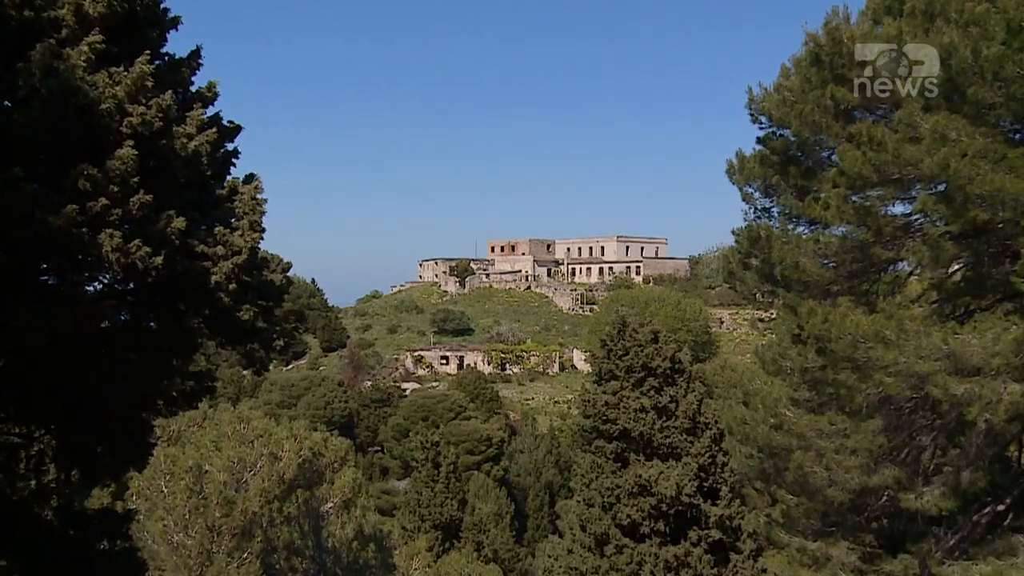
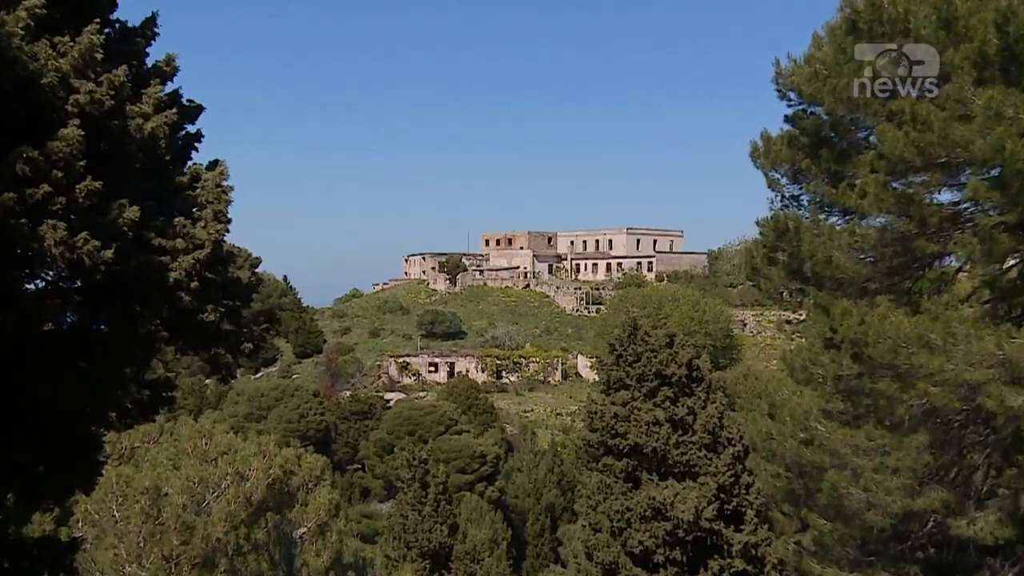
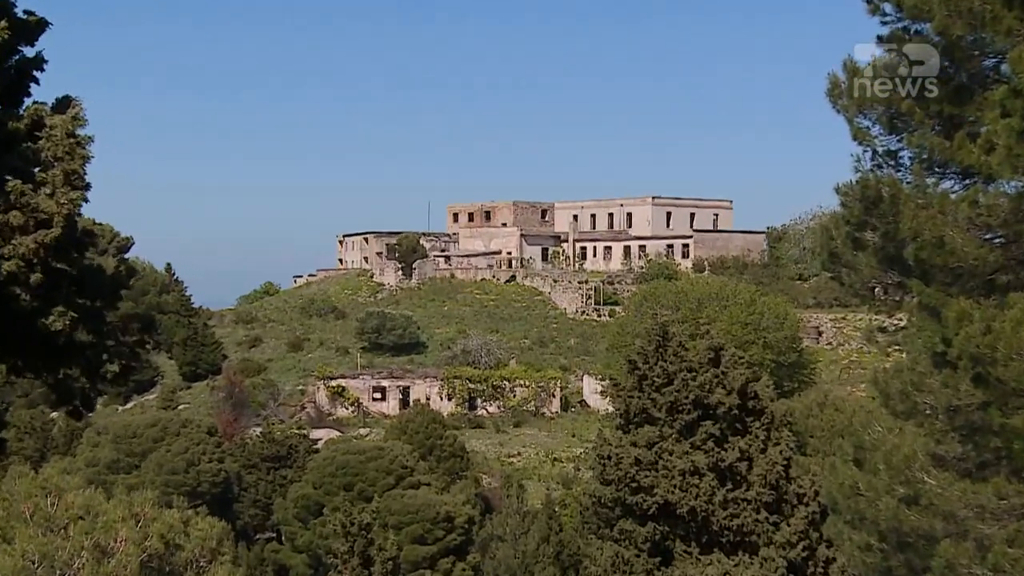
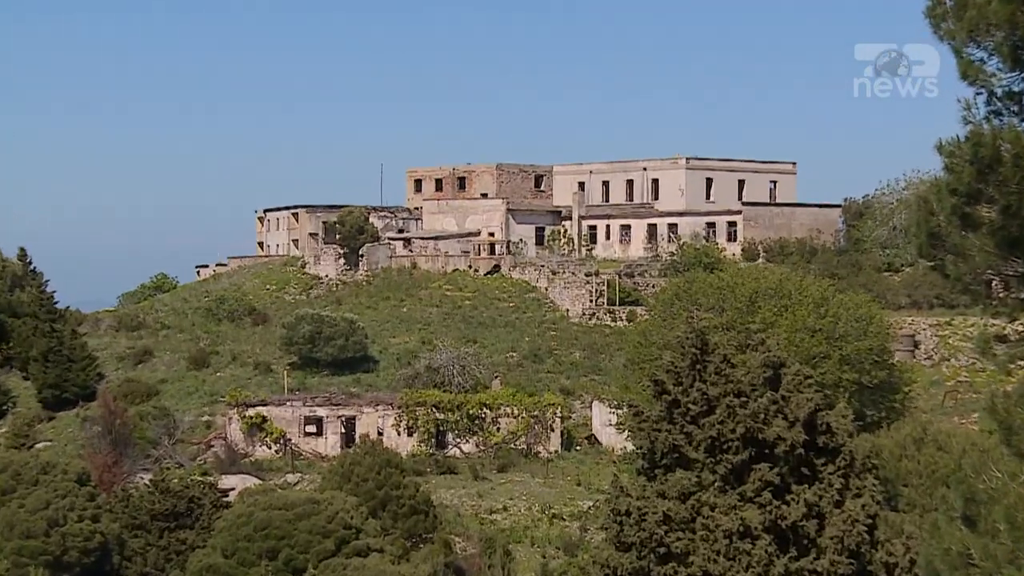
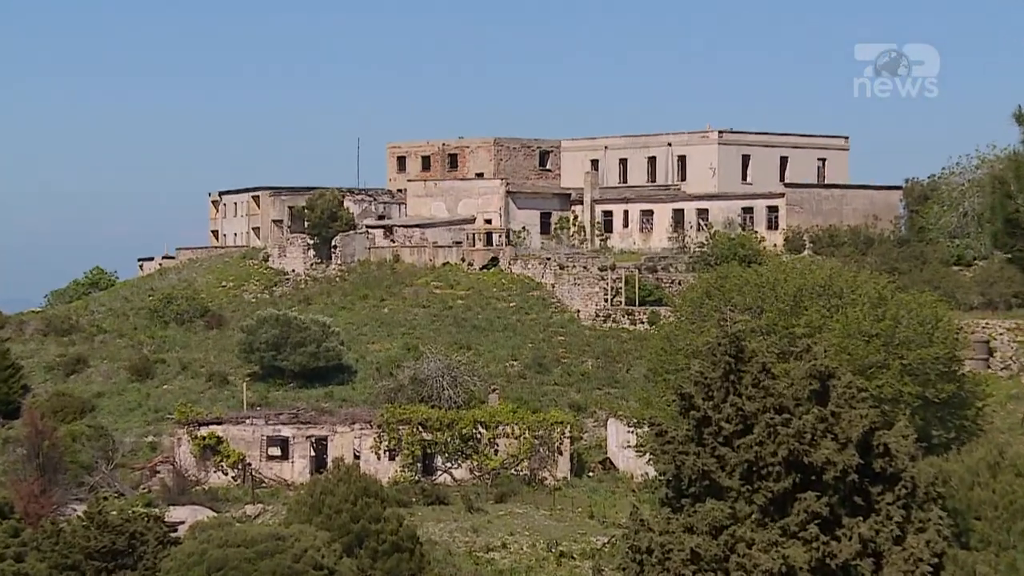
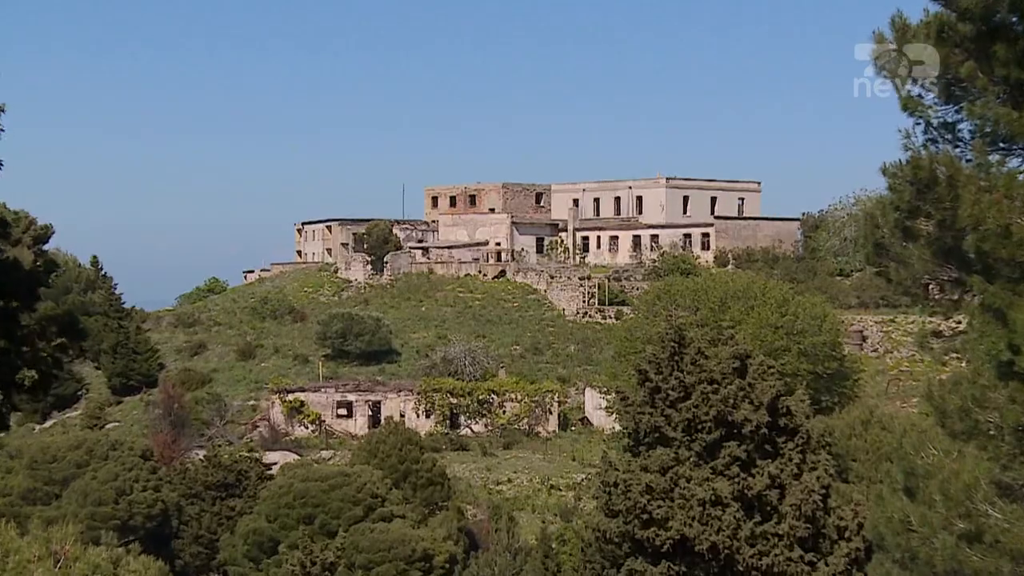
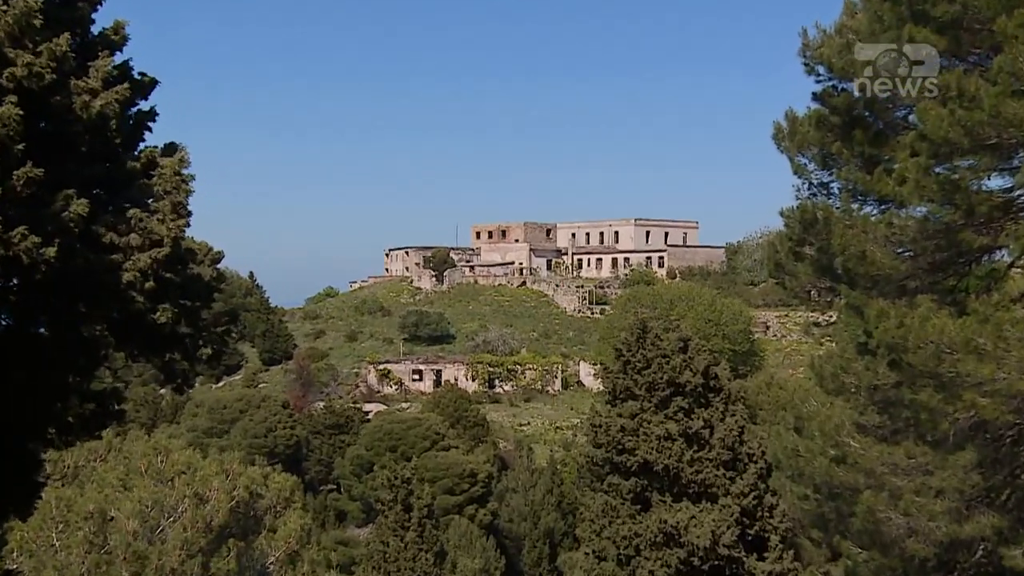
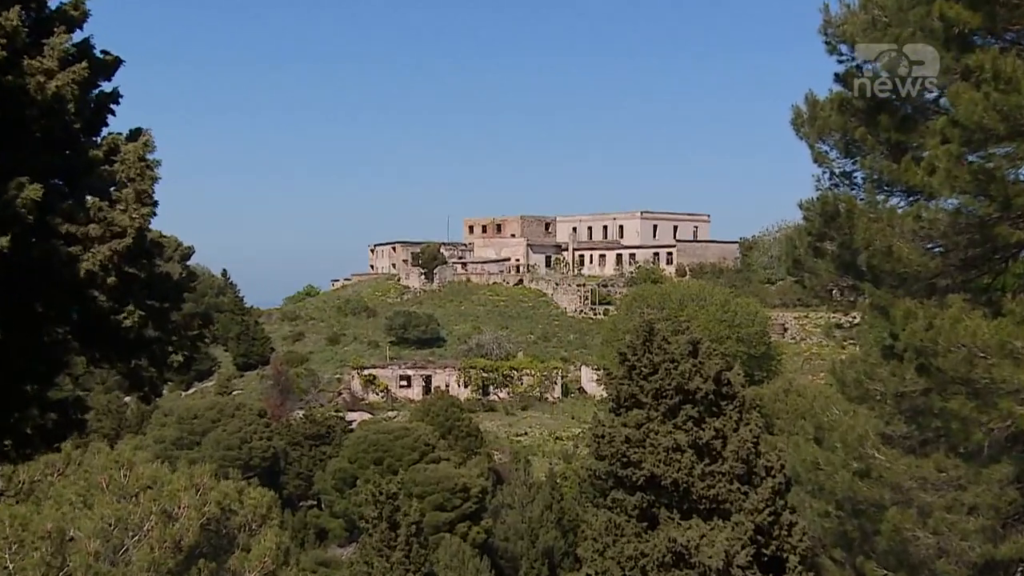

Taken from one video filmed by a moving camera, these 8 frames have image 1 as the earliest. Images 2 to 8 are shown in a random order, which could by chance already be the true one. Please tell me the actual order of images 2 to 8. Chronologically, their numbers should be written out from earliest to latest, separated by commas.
2, 7, 8, 3, 6, 4, 5
